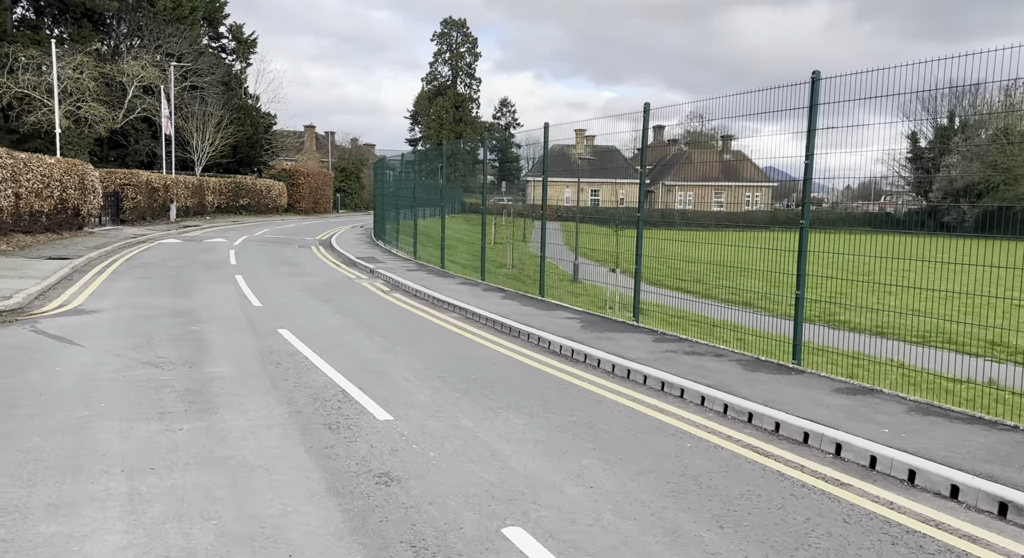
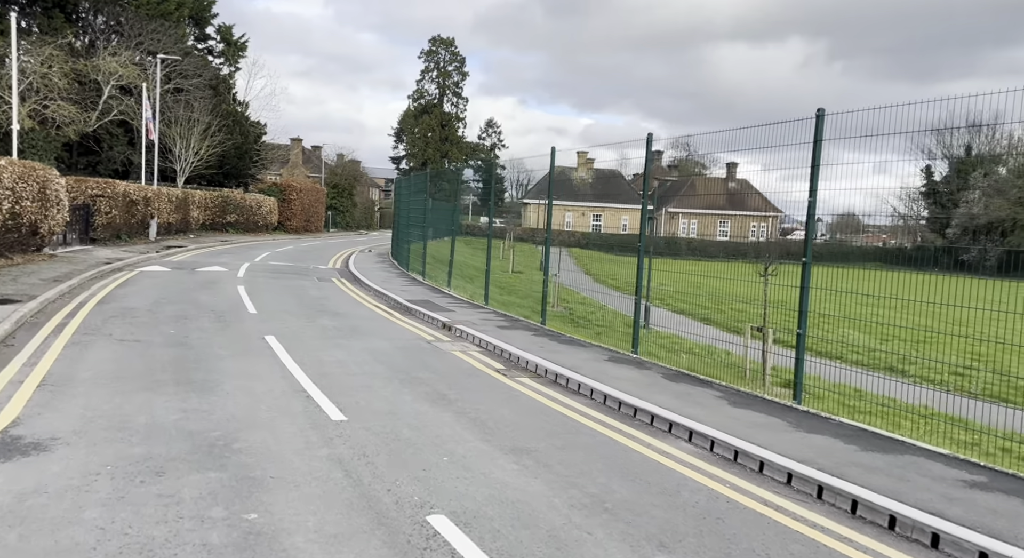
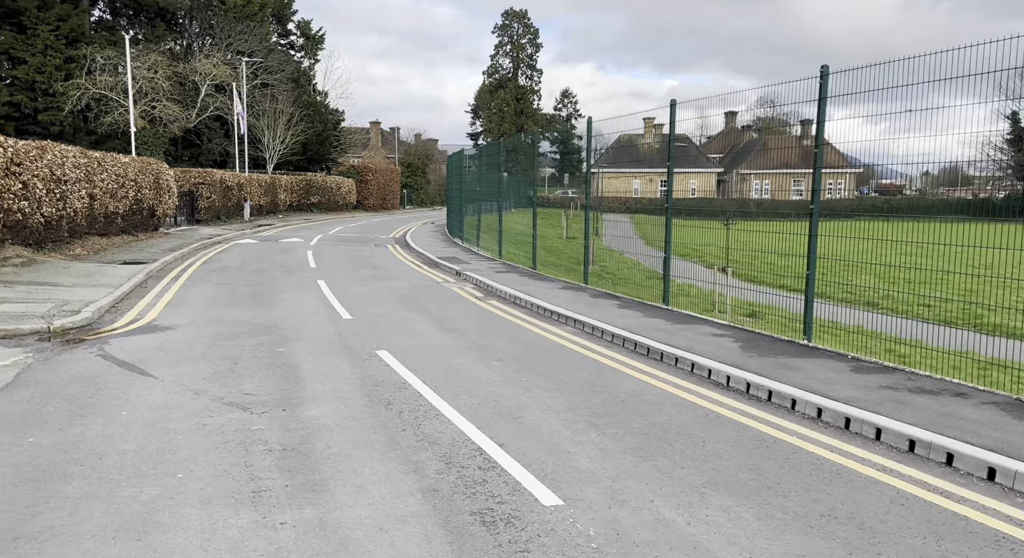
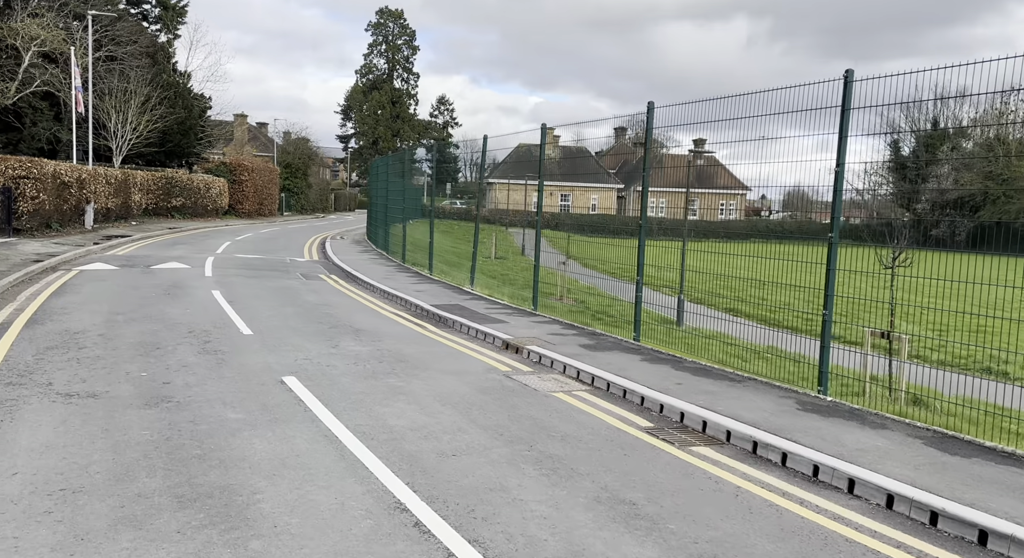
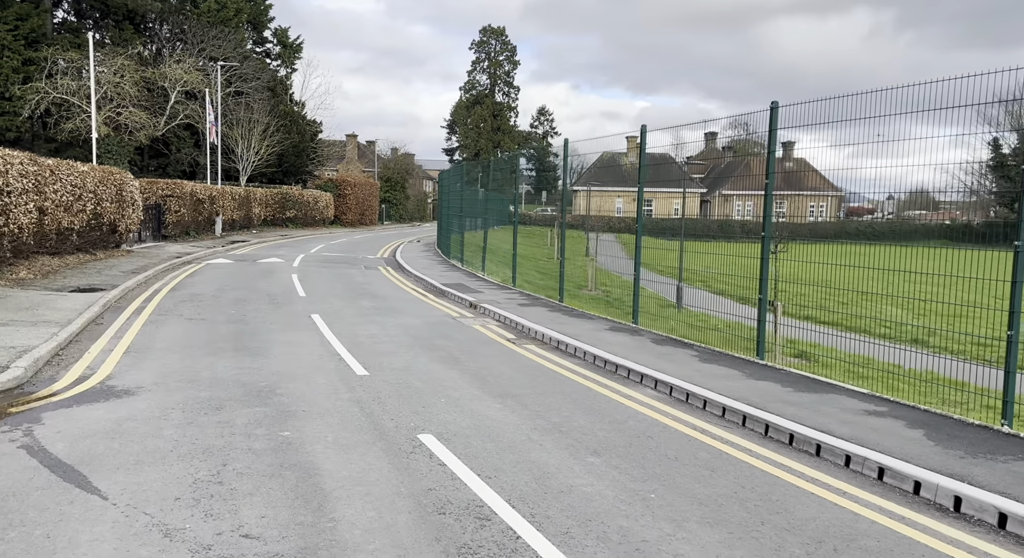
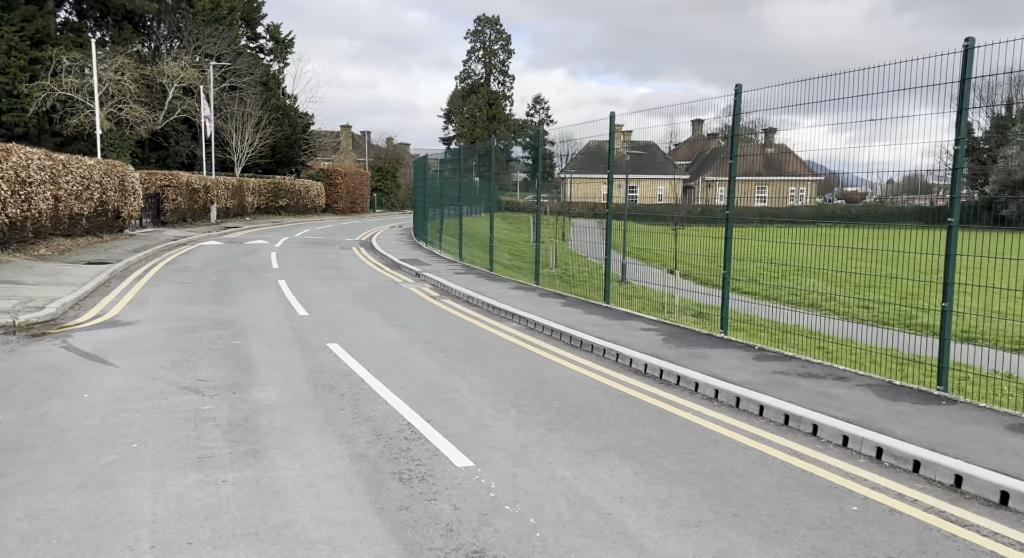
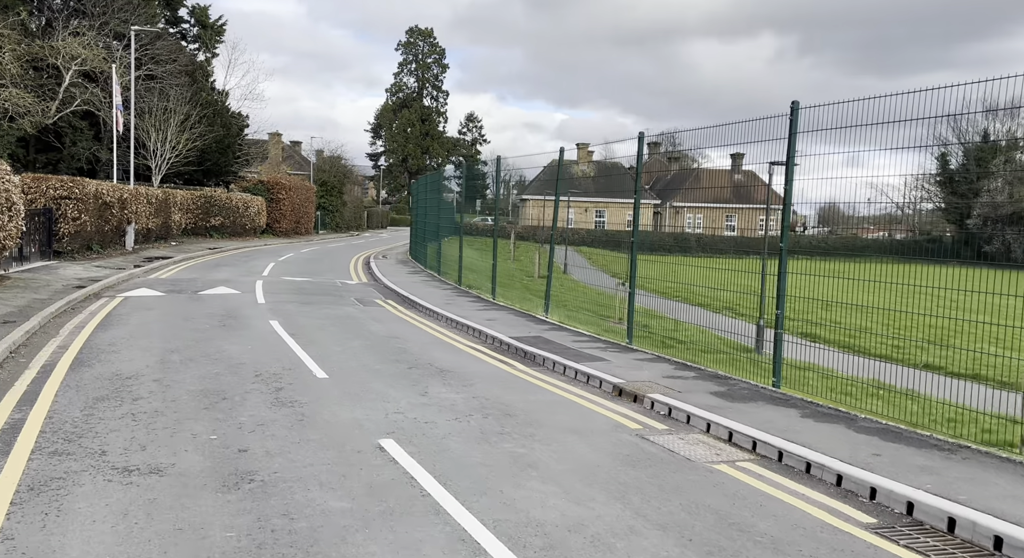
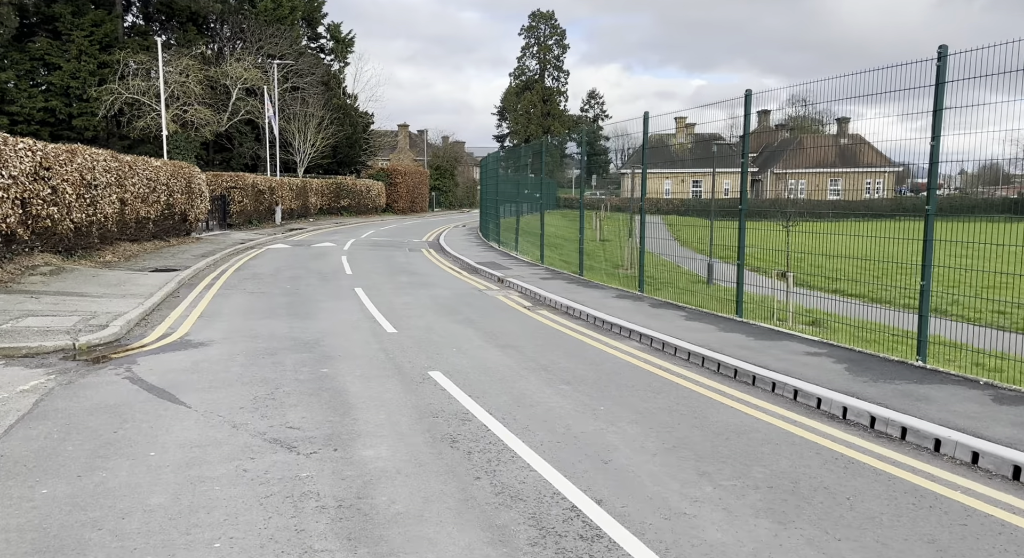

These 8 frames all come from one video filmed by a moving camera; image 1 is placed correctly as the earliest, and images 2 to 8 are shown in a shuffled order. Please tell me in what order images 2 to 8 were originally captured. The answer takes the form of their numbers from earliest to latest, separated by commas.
6, 3, 8, 5, 2, 4, 7
